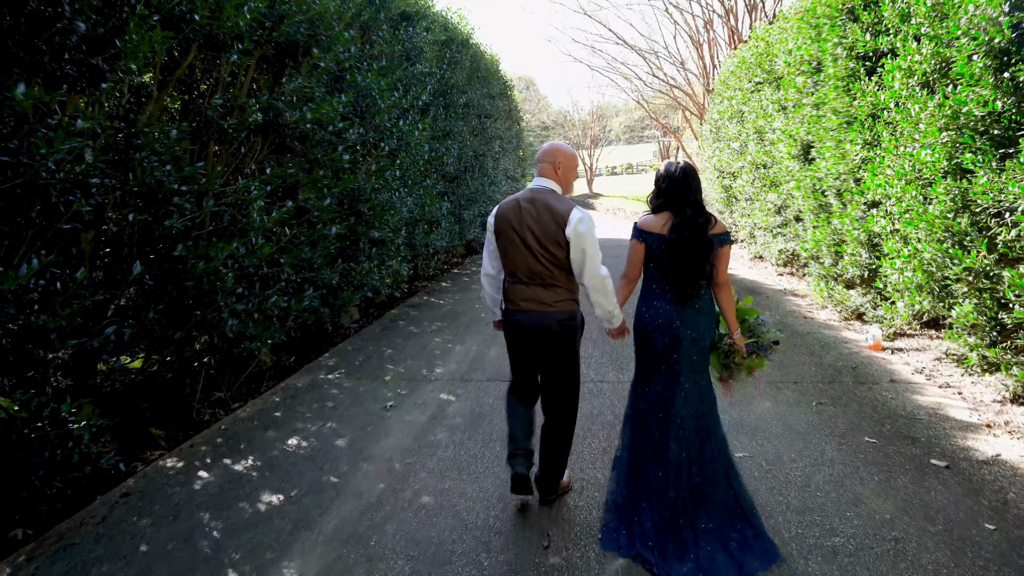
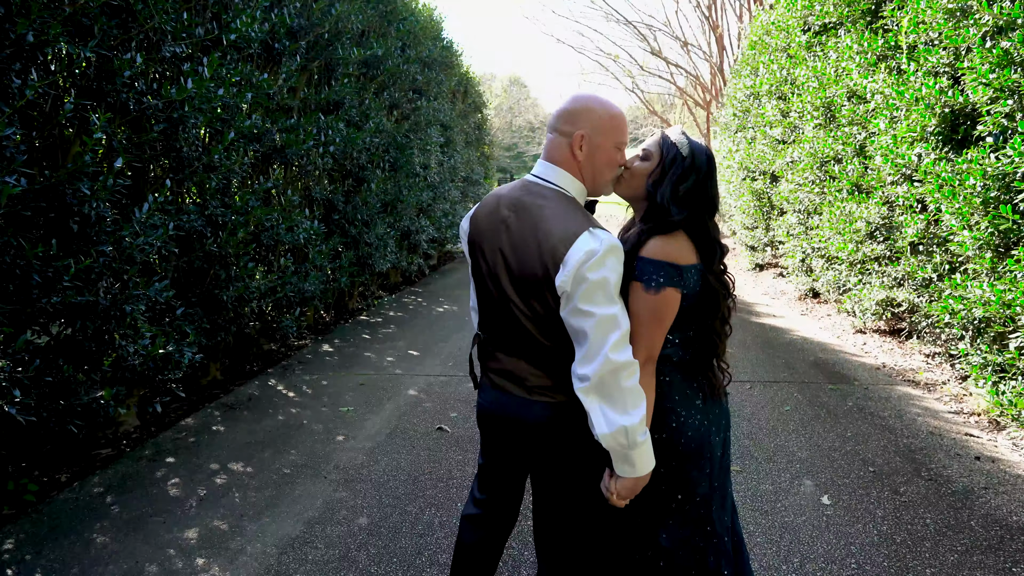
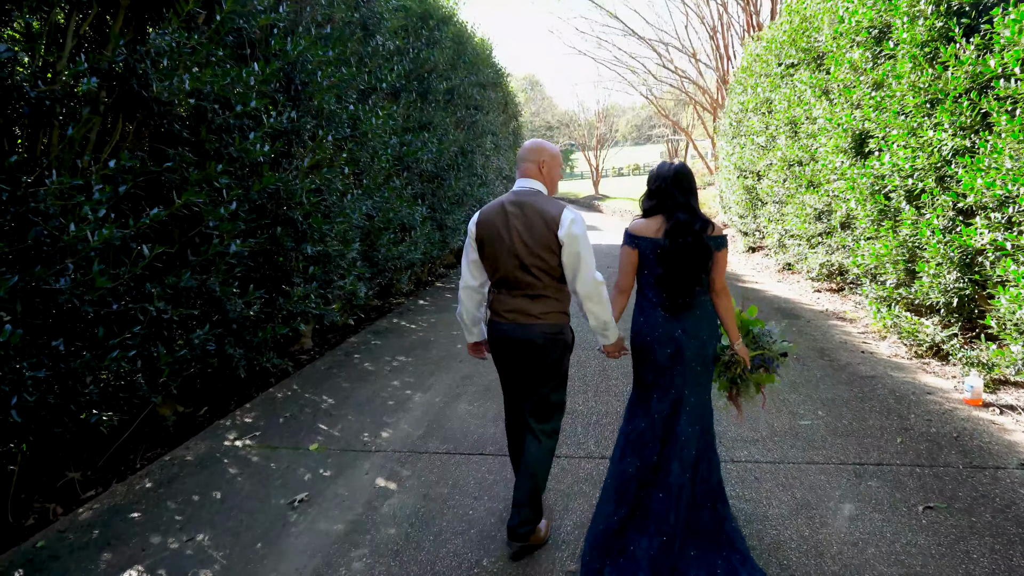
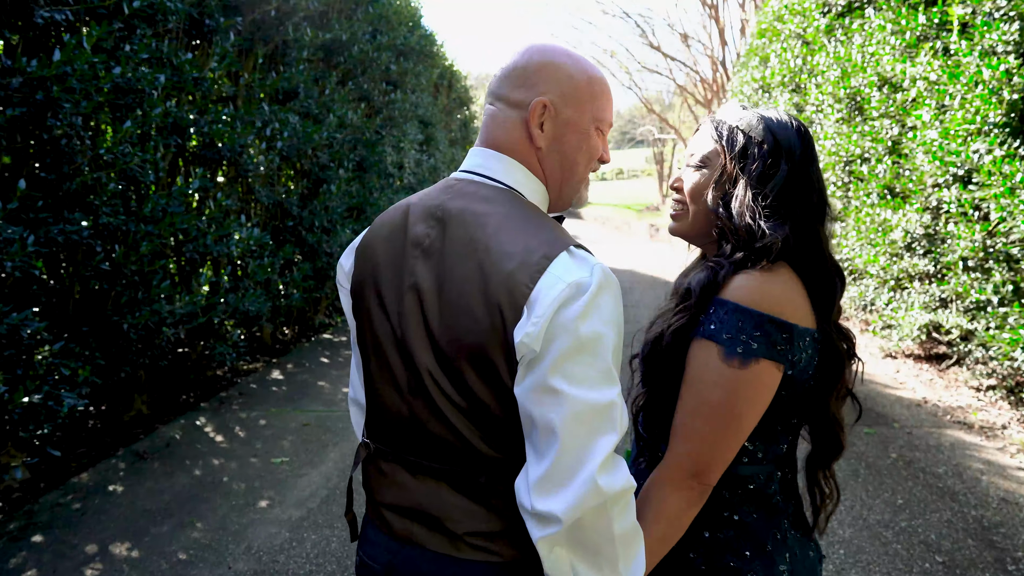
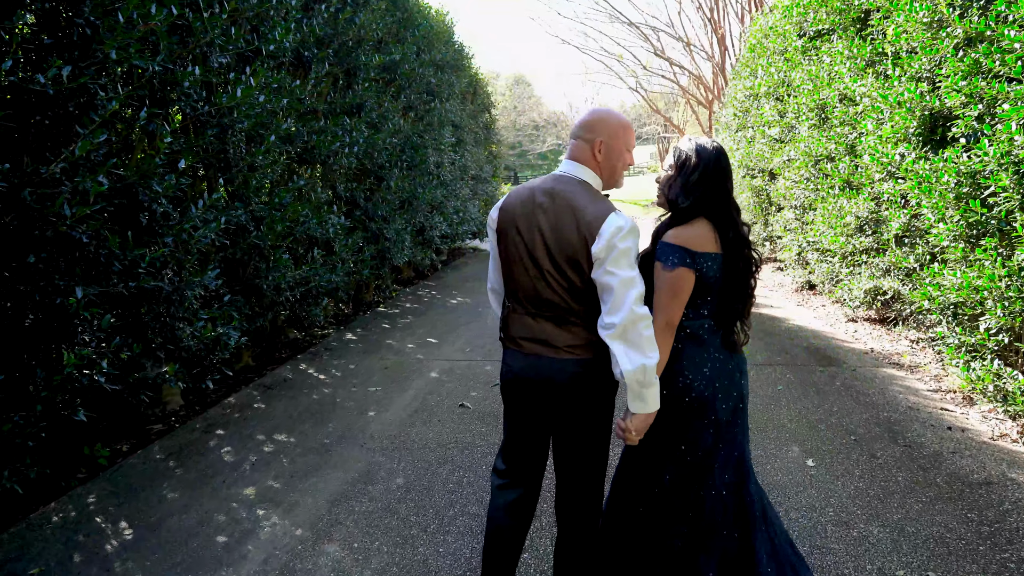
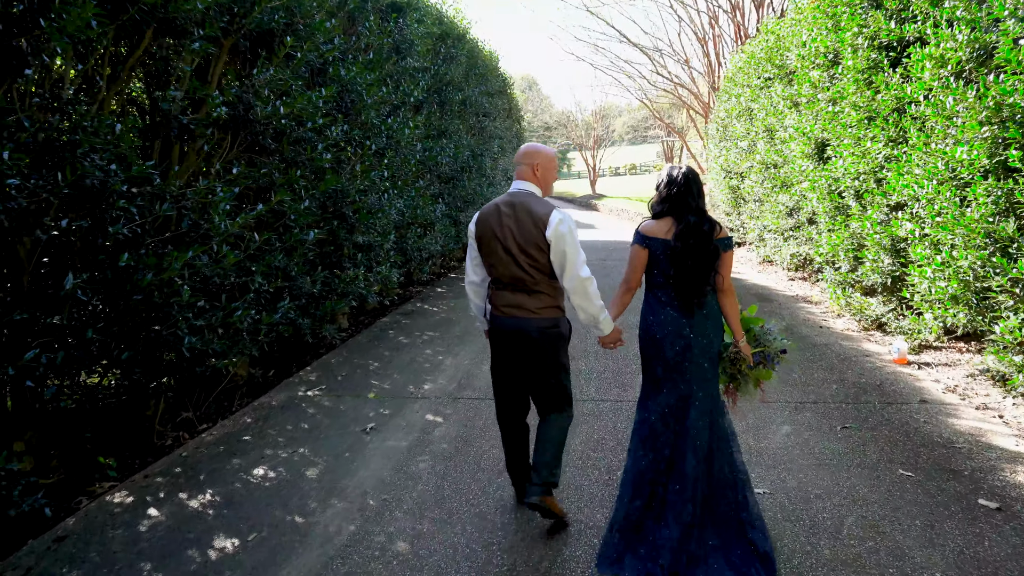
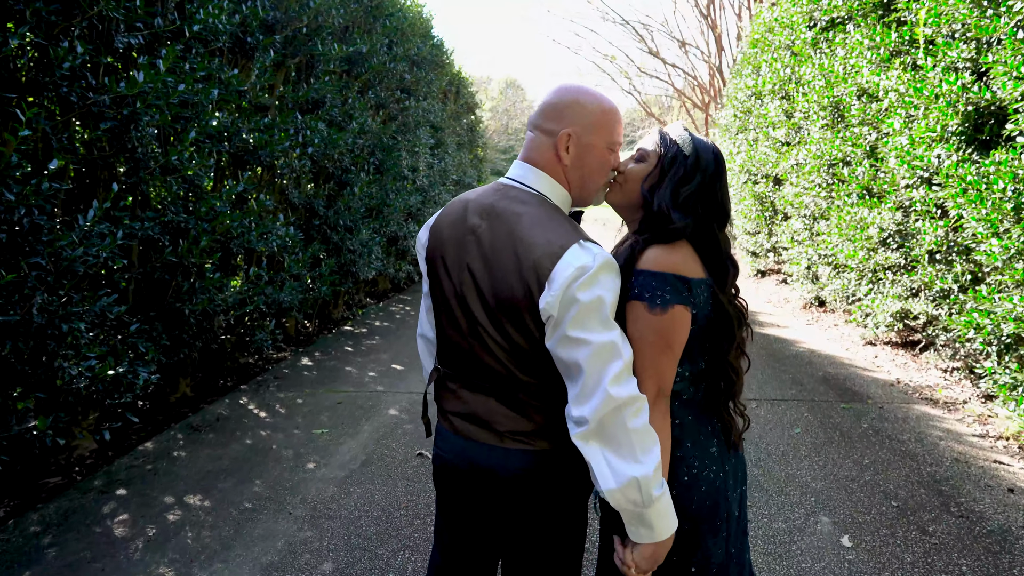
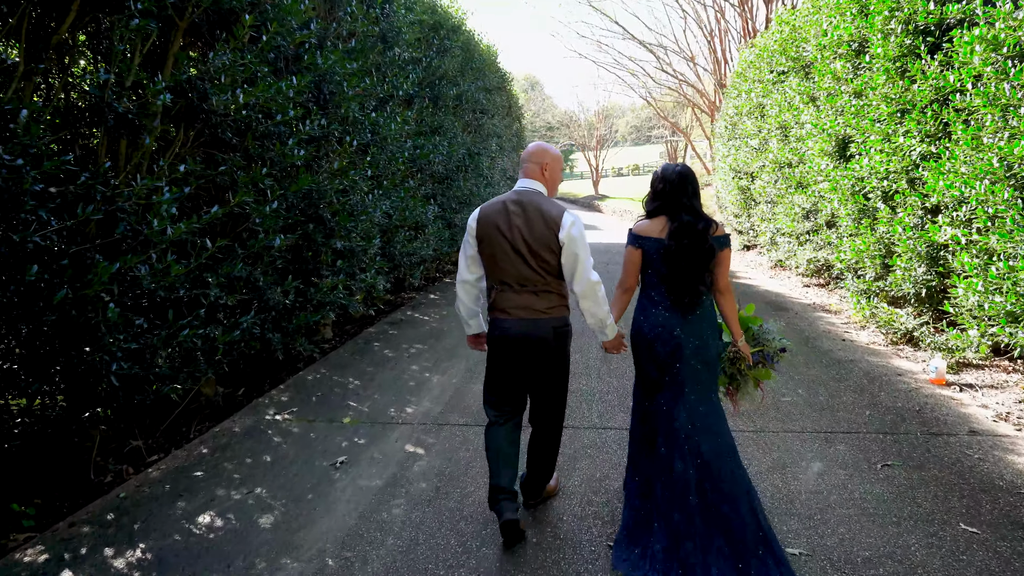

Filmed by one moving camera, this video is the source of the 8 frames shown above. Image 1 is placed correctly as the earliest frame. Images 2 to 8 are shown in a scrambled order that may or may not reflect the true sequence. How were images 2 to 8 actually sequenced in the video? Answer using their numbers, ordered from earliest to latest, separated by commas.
6, 8, 3, 5, 2, 7, 4
